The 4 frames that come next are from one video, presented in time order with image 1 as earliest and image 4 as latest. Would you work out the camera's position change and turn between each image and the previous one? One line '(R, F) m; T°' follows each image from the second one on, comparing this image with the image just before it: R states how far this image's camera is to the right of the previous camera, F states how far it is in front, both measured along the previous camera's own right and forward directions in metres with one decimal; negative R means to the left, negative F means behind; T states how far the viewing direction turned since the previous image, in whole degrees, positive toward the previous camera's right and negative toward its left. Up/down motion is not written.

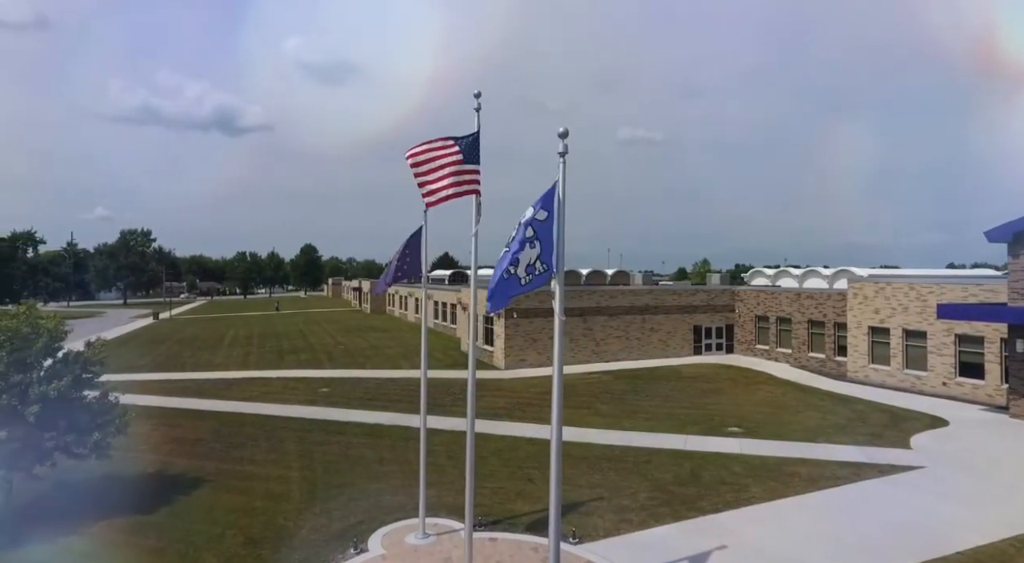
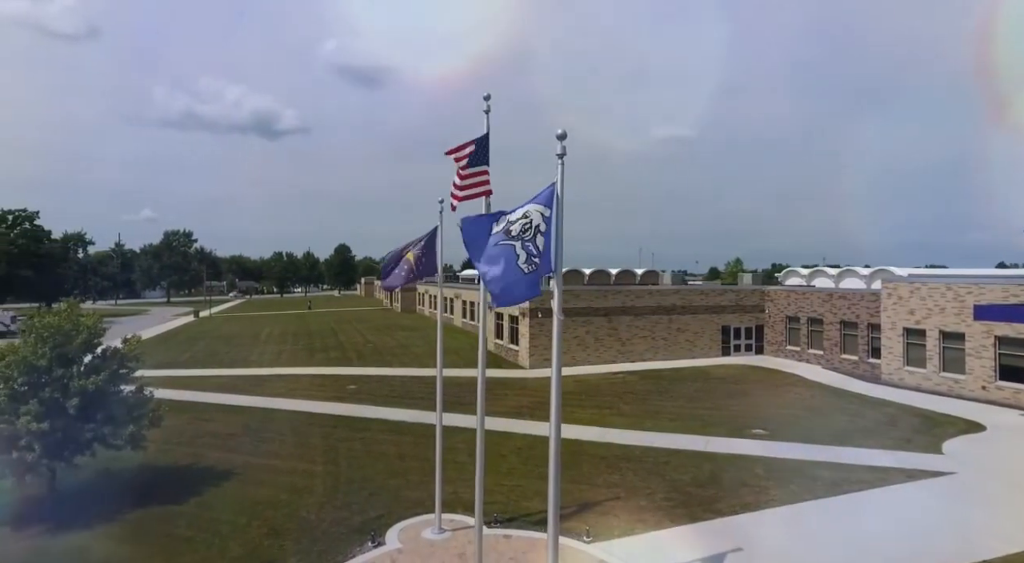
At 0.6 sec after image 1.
(+0.5, -0.2) m; -3°
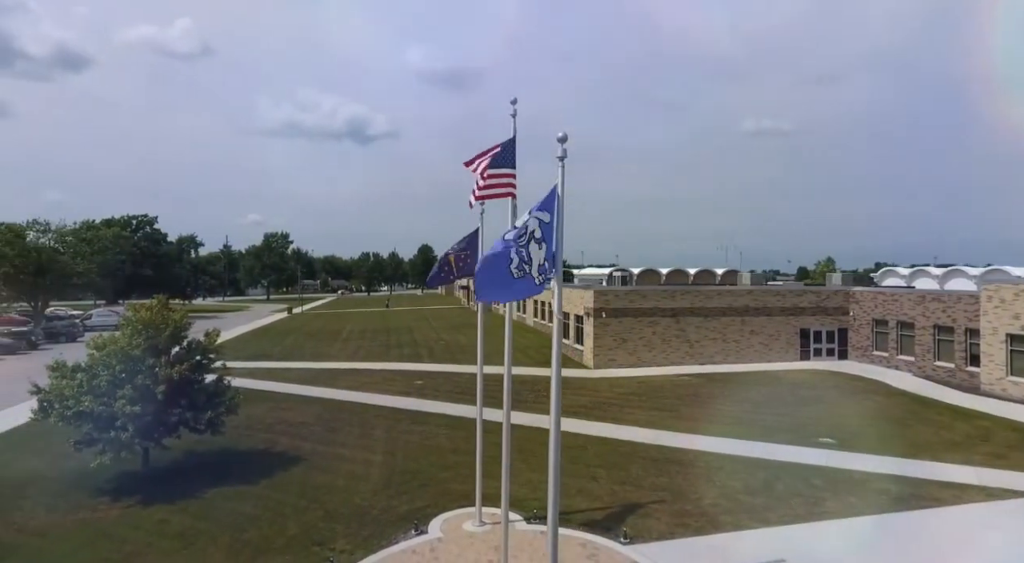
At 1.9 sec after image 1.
(+1.2, -0.2) m; -9°
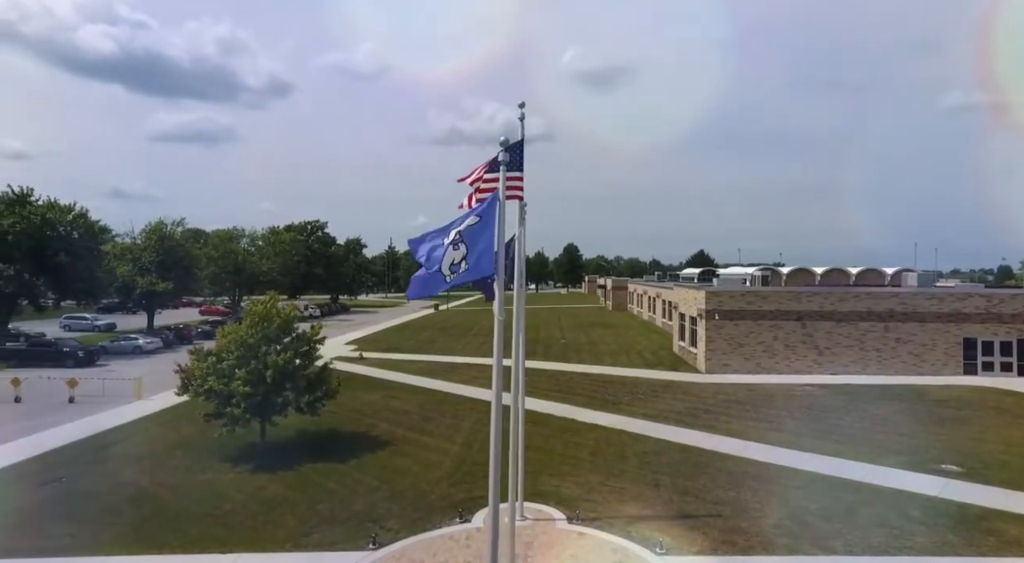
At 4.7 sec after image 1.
(+3.0, +0.4) m; -17°
